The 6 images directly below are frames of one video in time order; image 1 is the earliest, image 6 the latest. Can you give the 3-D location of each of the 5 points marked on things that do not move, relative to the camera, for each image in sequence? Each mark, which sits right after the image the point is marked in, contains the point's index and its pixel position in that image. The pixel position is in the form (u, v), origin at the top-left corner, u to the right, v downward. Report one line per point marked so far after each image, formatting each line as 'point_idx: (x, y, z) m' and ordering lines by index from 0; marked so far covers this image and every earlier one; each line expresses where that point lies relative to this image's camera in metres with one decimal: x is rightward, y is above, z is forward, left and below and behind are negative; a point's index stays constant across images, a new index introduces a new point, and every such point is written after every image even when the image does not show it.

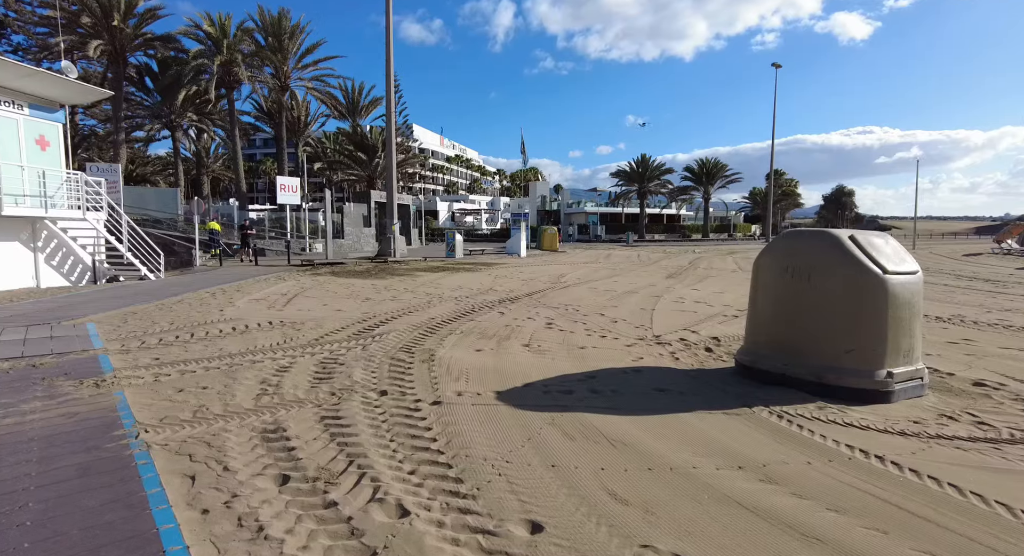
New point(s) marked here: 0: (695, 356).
0: (+2.3, -1.0, +7.3) m
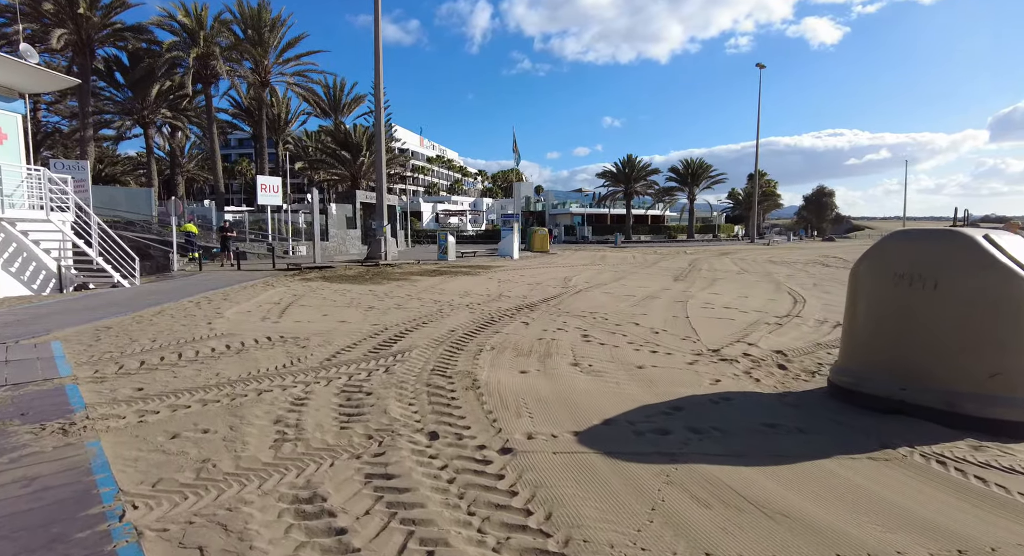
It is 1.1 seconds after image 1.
0: (+2.8, -1.1, +6.4) m
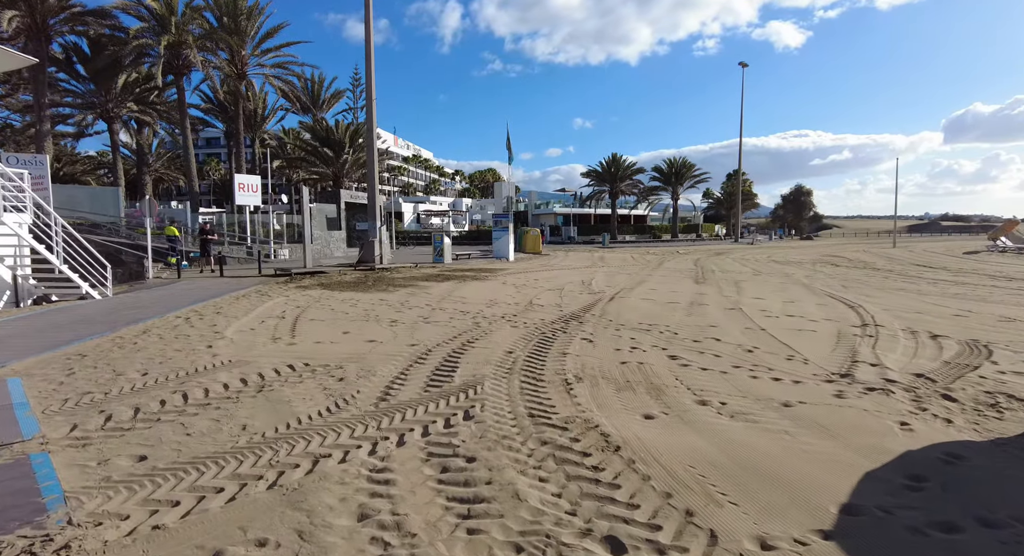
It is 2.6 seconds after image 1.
0: (+3.8, -1.2, +5.1) m
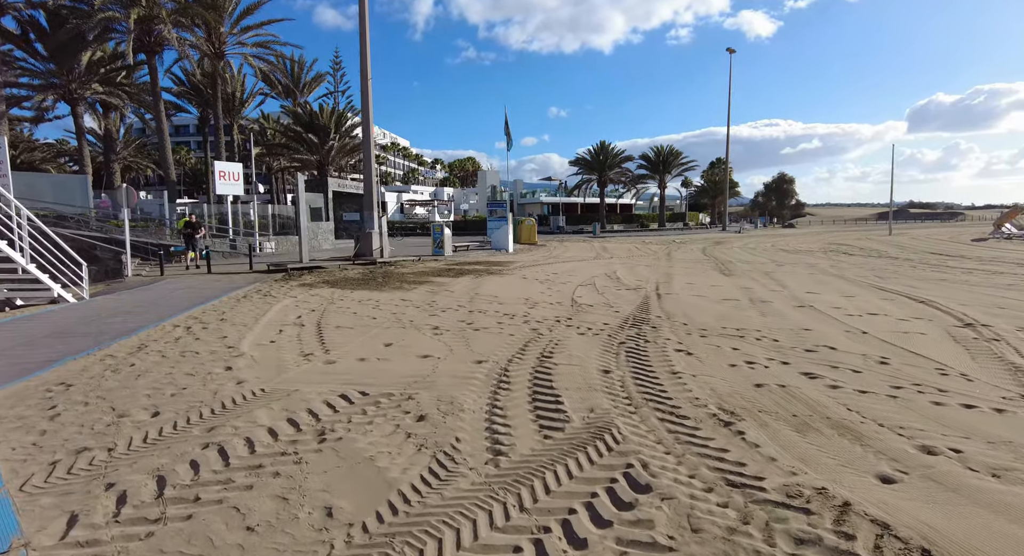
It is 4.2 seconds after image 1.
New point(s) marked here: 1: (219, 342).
0: (+4.9, -1.2, +3.9) m
1: (-3.7, -0.8, +7.4) m
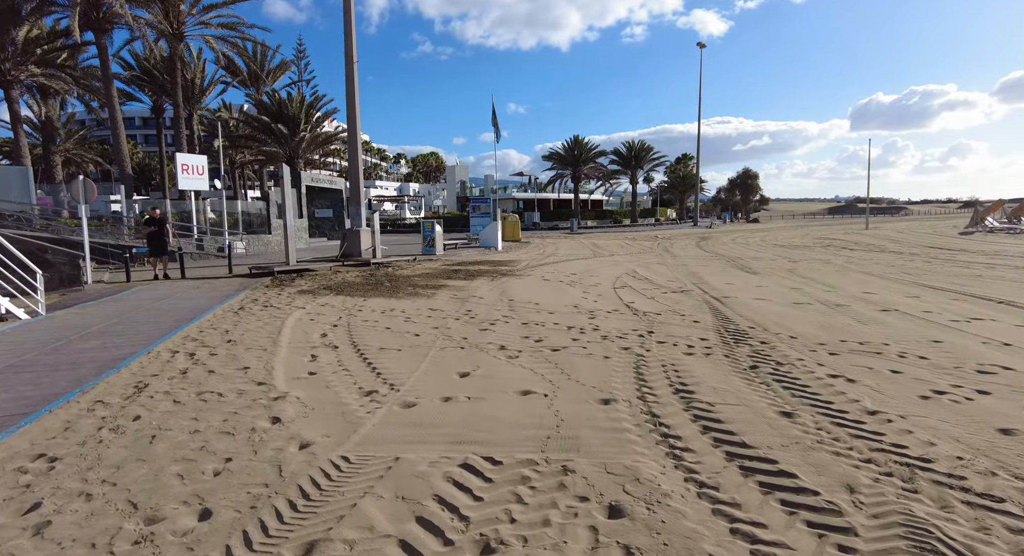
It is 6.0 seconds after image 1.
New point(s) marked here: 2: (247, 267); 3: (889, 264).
0: (+6.1, -1.2, +2.8) m
1: (-2.6, -0.9, +5.7) m
2: (-7.3, +0.3, +16.1) m
3: (+12.1, +0.5, +18.8) m
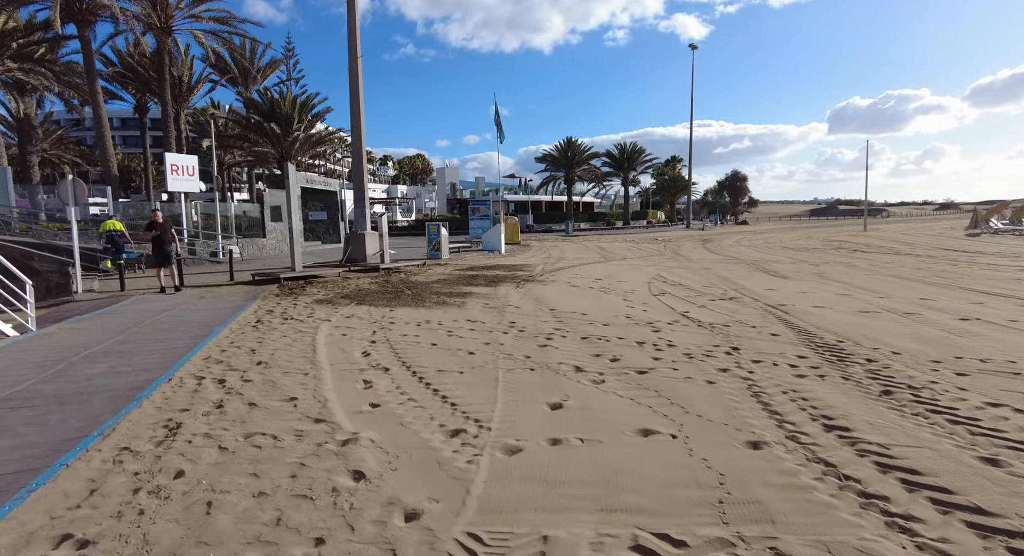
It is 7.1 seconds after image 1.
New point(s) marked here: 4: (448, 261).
0: (+7.1, -1.3, +2.1) m
1: (-1.8, -1.1, +4.7) m
2: (-6.7, +0.1, +15.0) m
3: (+12.5, +0.4, +18.3) m
4: (-2.1, +0.6, +19.9) m
